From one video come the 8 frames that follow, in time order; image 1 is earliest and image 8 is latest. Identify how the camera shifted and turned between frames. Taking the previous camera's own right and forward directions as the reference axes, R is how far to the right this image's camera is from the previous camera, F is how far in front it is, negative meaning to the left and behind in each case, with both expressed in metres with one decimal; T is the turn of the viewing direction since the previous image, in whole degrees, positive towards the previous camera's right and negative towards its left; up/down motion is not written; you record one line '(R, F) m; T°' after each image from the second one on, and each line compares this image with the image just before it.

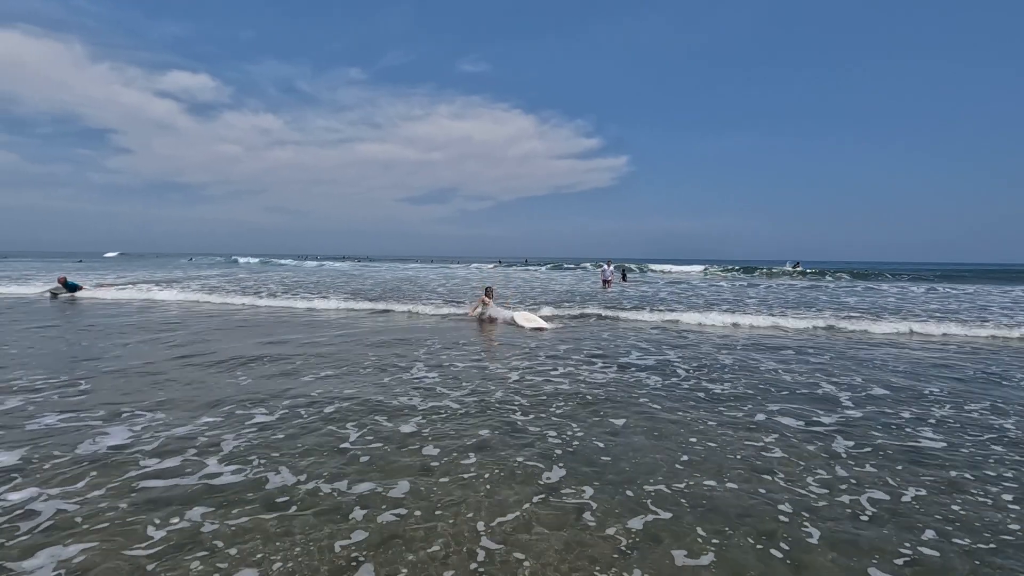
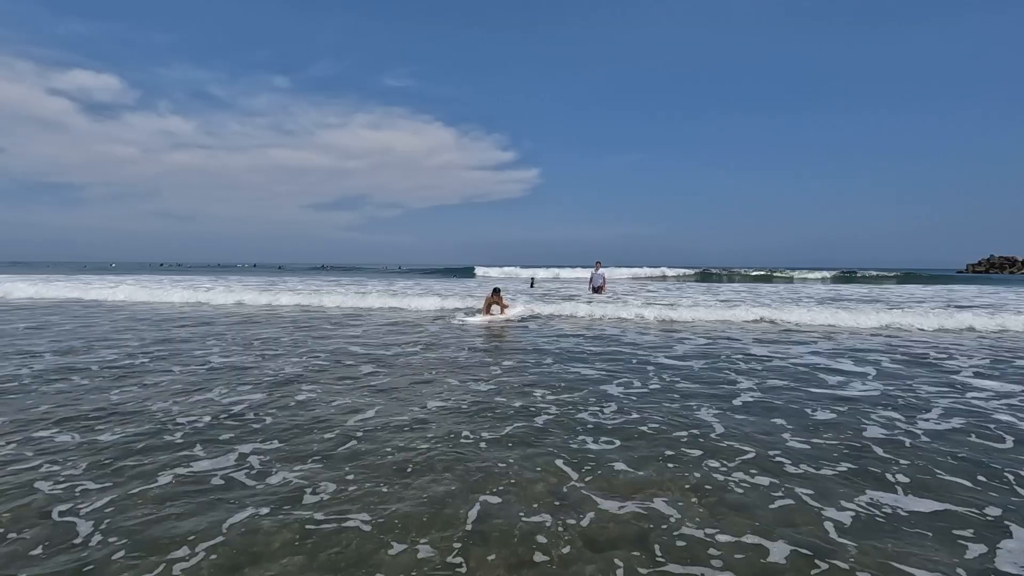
(-1.3, -1.3) m; +10°
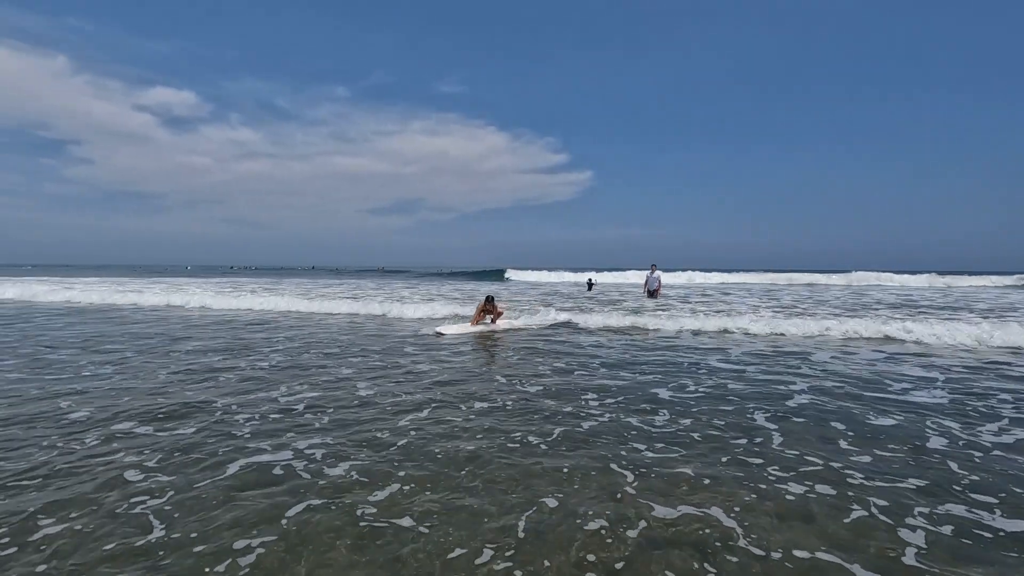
(0.0, -0.1) m; -6°
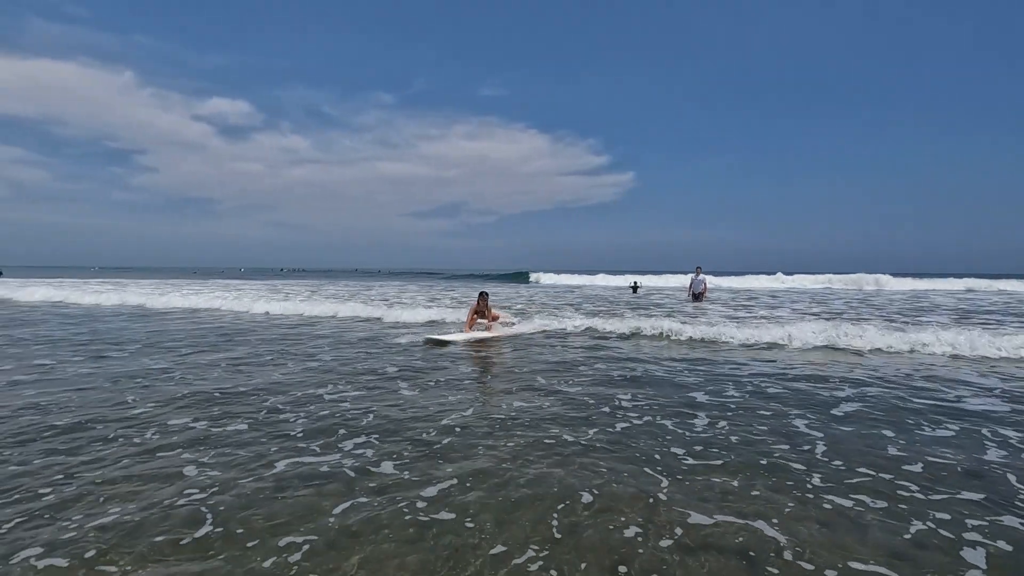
(+0.1, -0.2) m; -4°
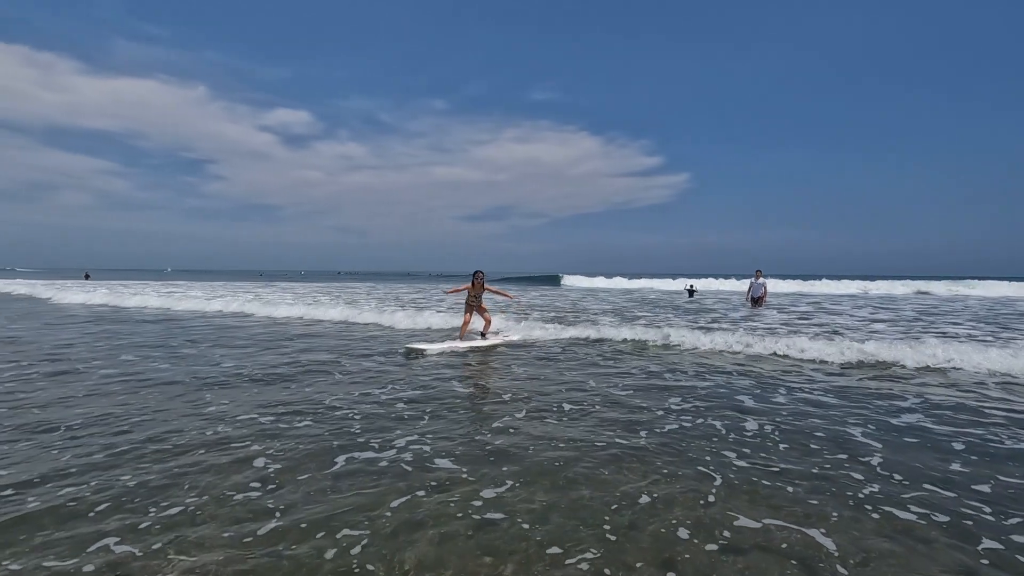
(+0.1, -0.2) m; -5°
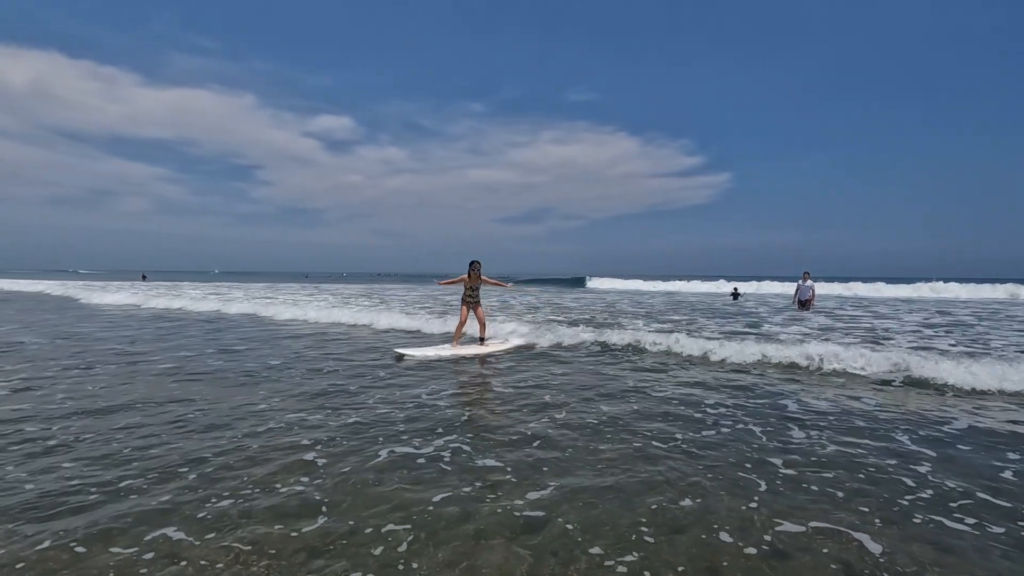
(0.0, -0.1) m; -4°
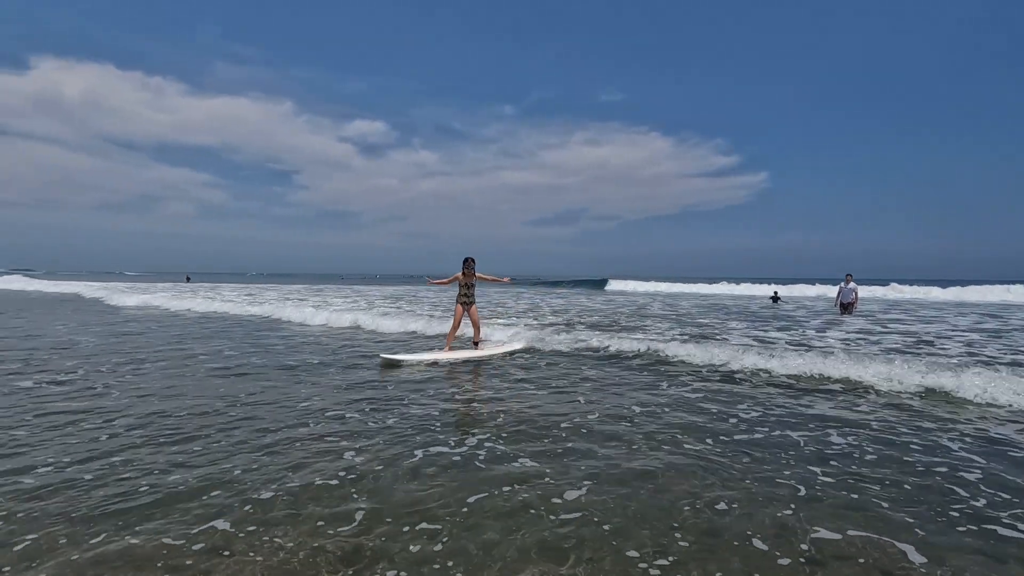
(0.0, -0.1) m; -3°
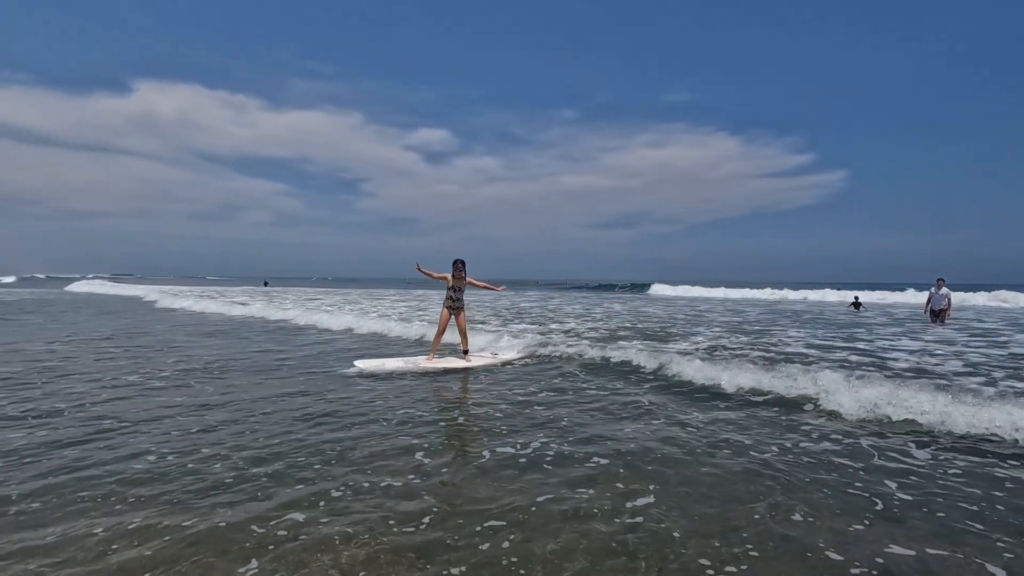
(0.0, -0.1) m; -6°
